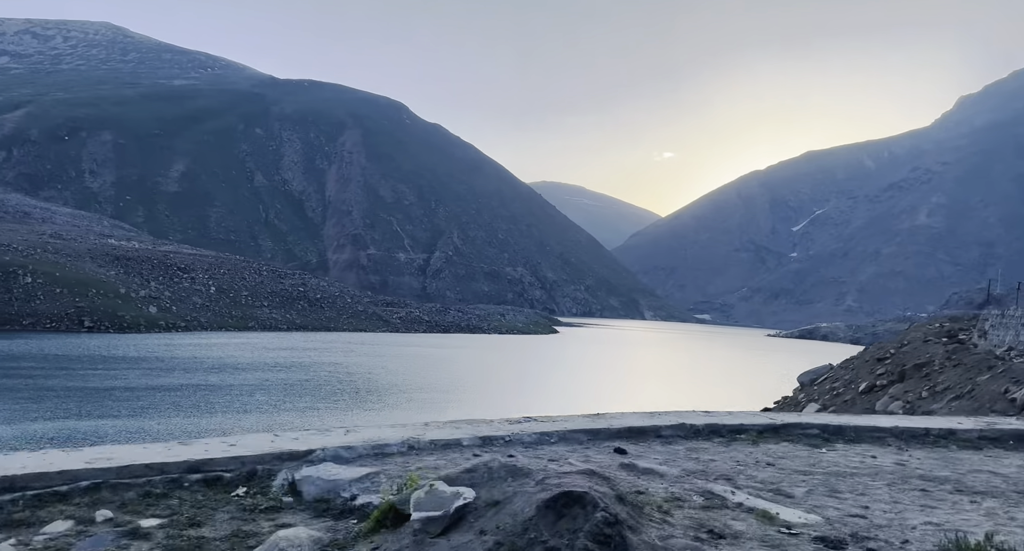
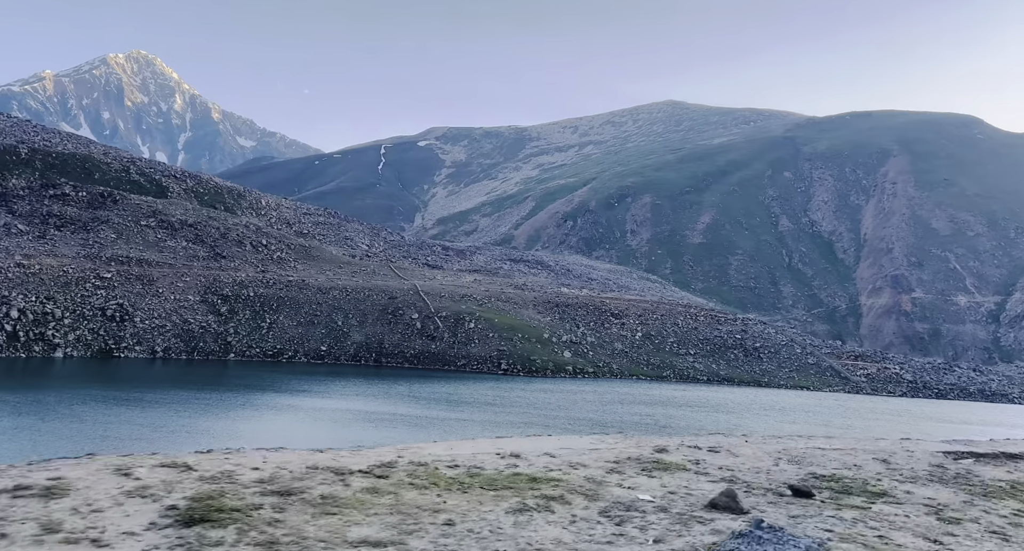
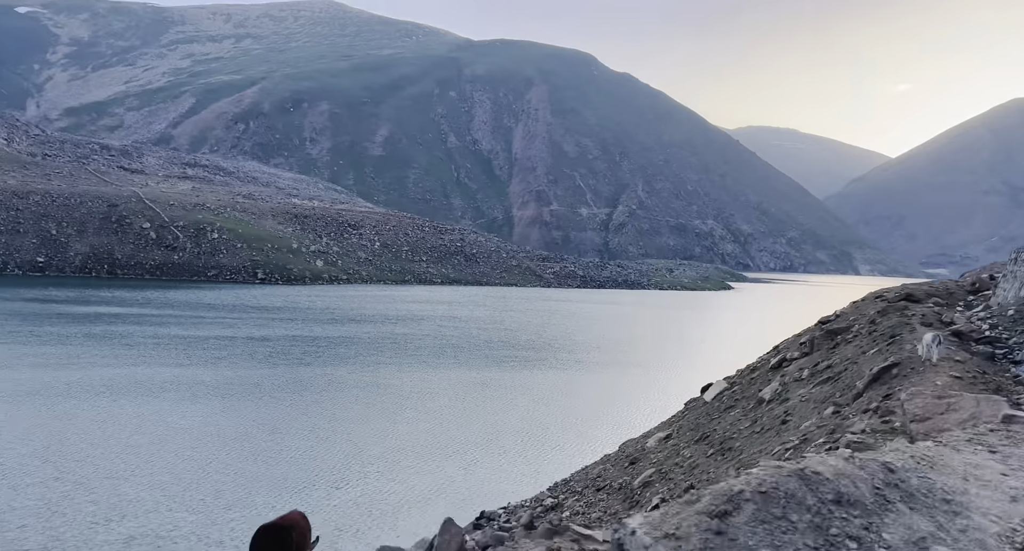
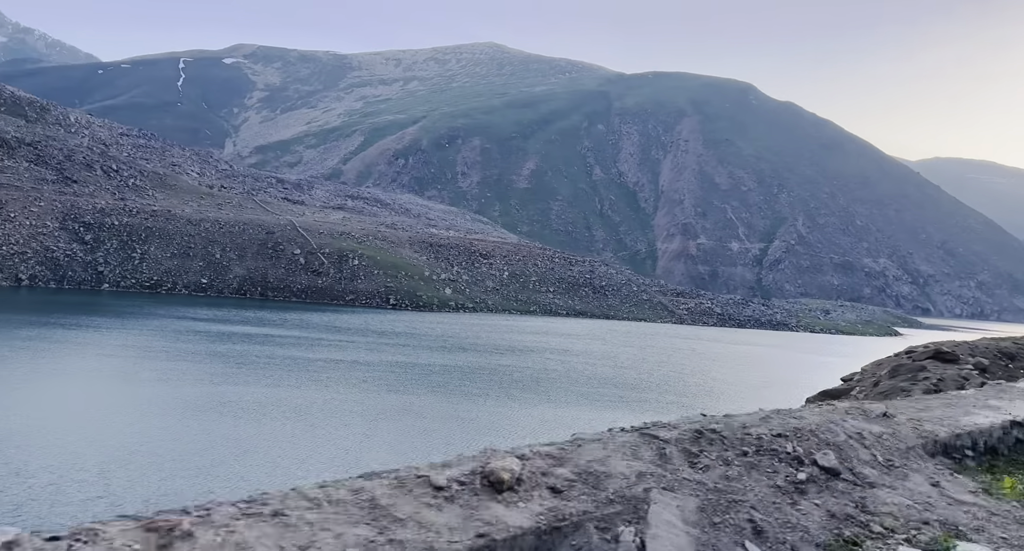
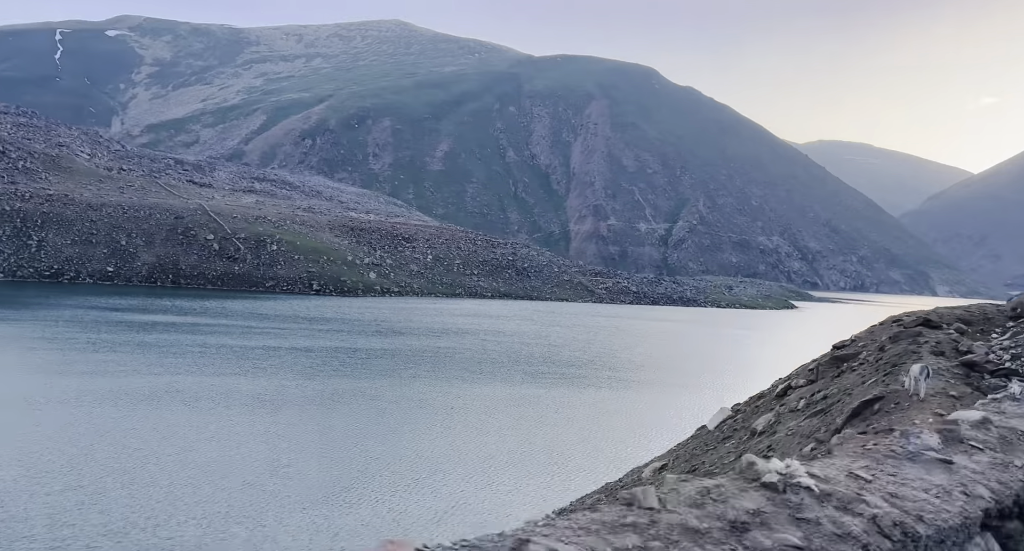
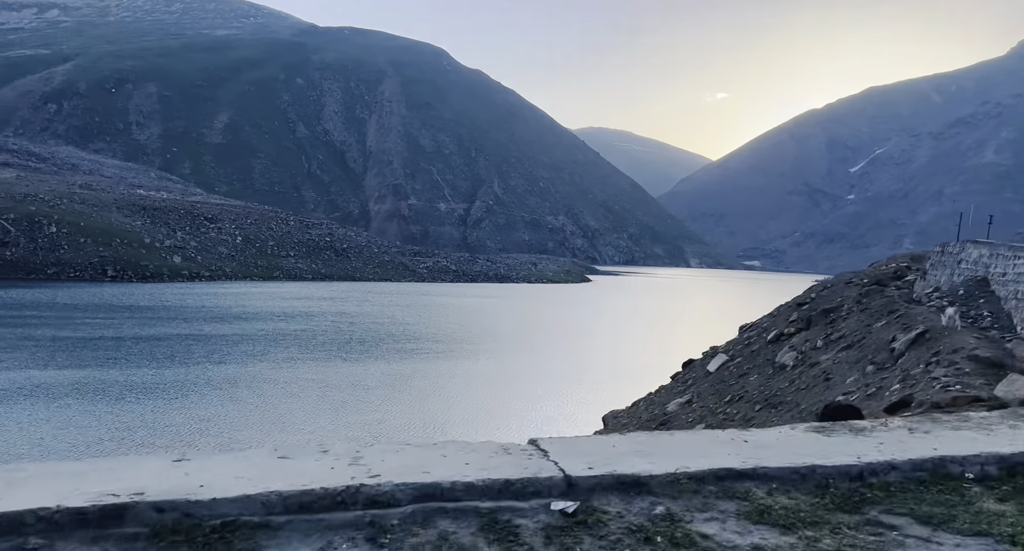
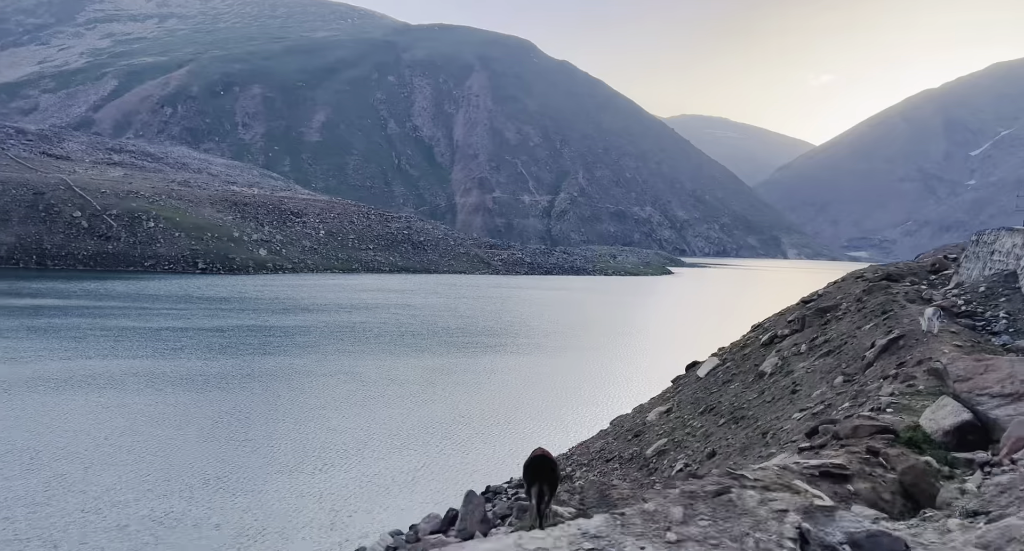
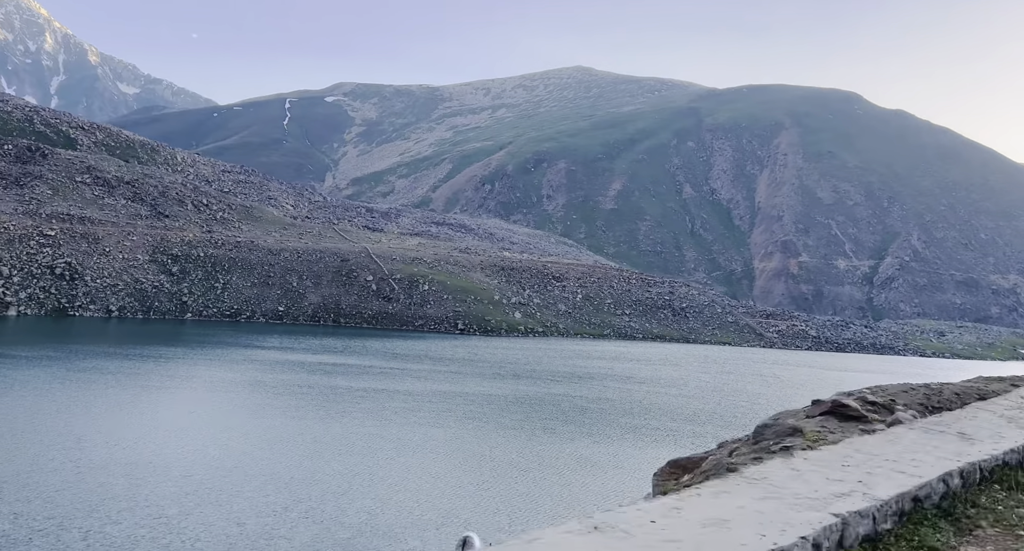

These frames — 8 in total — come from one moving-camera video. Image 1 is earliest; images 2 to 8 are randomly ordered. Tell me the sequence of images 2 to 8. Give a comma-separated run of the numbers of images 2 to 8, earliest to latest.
6, 7, 3, 5, 4, 8, 2
